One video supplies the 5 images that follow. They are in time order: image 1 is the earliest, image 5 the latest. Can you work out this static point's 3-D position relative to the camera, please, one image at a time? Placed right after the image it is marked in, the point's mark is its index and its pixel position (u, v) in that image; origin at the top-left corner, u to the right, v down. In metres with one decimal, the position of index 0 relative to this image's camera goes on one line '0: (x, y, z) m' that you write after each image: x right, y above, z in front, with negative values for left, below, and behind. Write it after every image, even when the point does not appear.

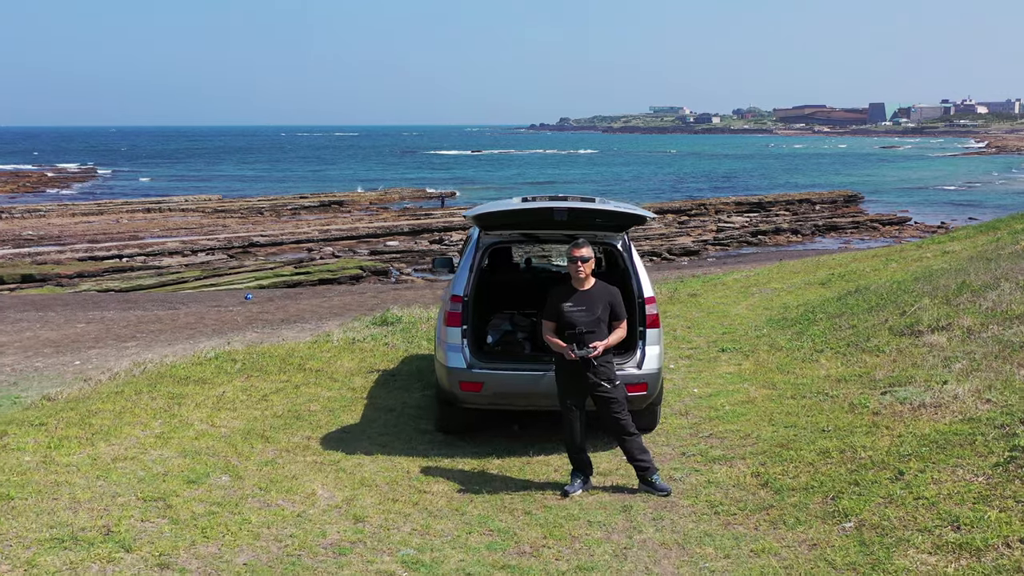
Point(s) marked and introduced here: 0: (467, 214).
0: (-0.3, +0.5, +6.0) m
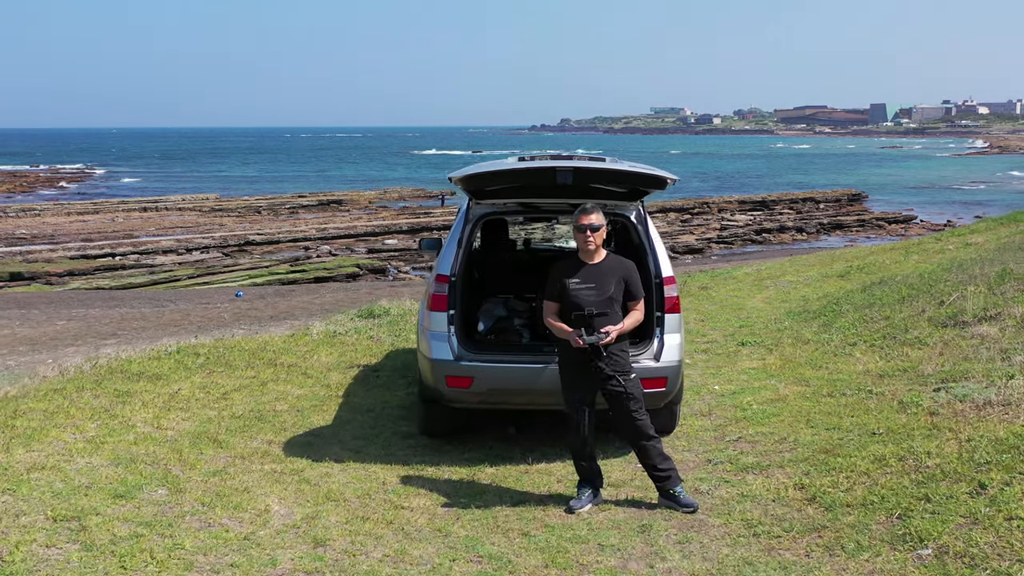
0: (-0.3, +0.6, +5.1) m
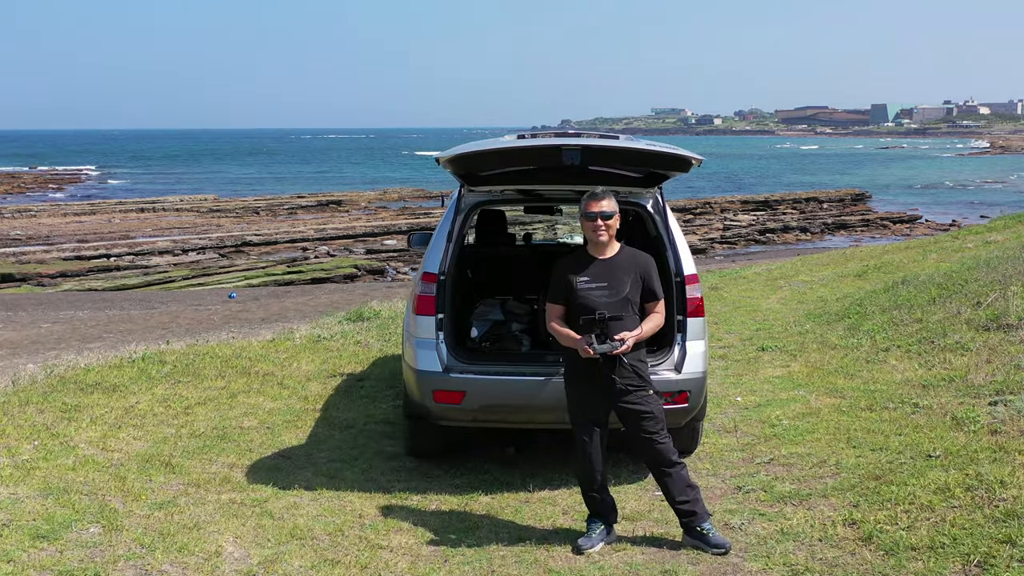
0: (-0.3, +0.6, +4.3) m
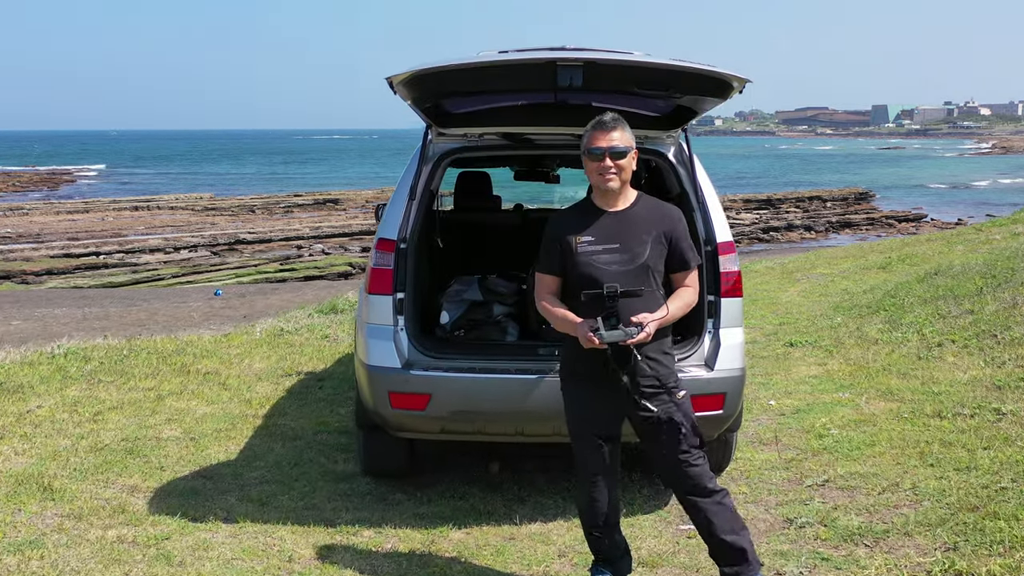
0: (-0.4, +0.8, +3.3) m
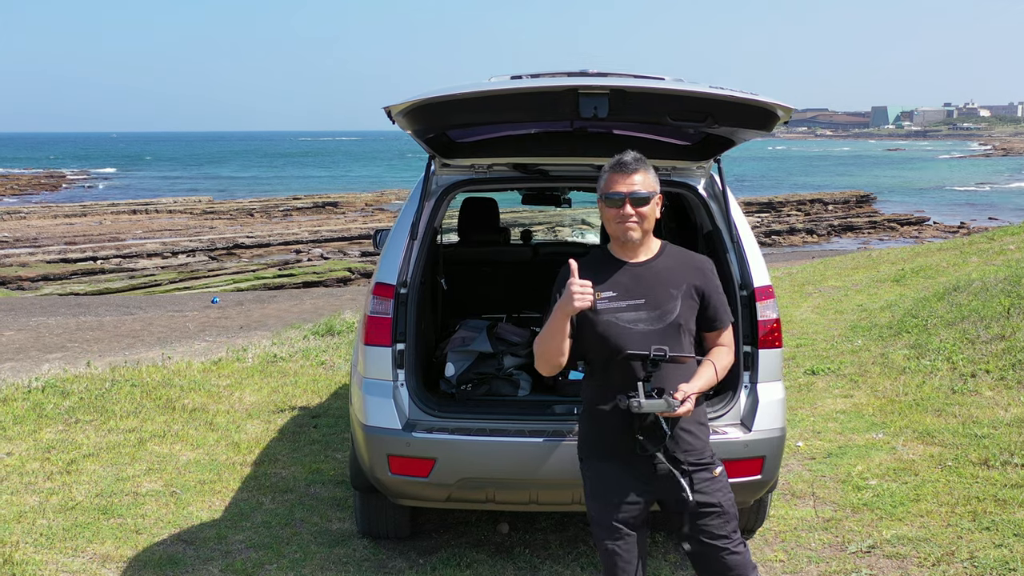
0: (-0.4, +0.6, +2.9) m
